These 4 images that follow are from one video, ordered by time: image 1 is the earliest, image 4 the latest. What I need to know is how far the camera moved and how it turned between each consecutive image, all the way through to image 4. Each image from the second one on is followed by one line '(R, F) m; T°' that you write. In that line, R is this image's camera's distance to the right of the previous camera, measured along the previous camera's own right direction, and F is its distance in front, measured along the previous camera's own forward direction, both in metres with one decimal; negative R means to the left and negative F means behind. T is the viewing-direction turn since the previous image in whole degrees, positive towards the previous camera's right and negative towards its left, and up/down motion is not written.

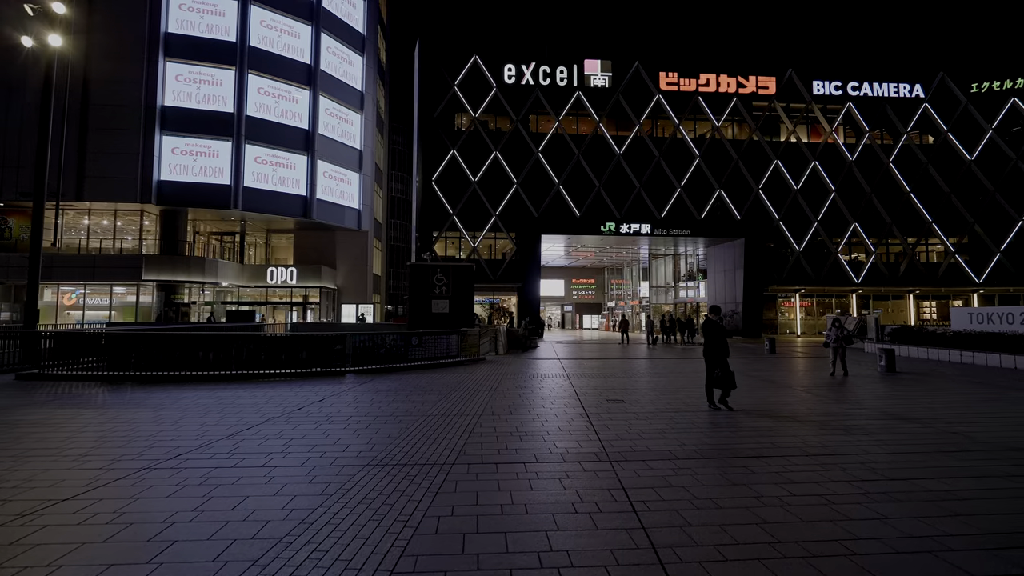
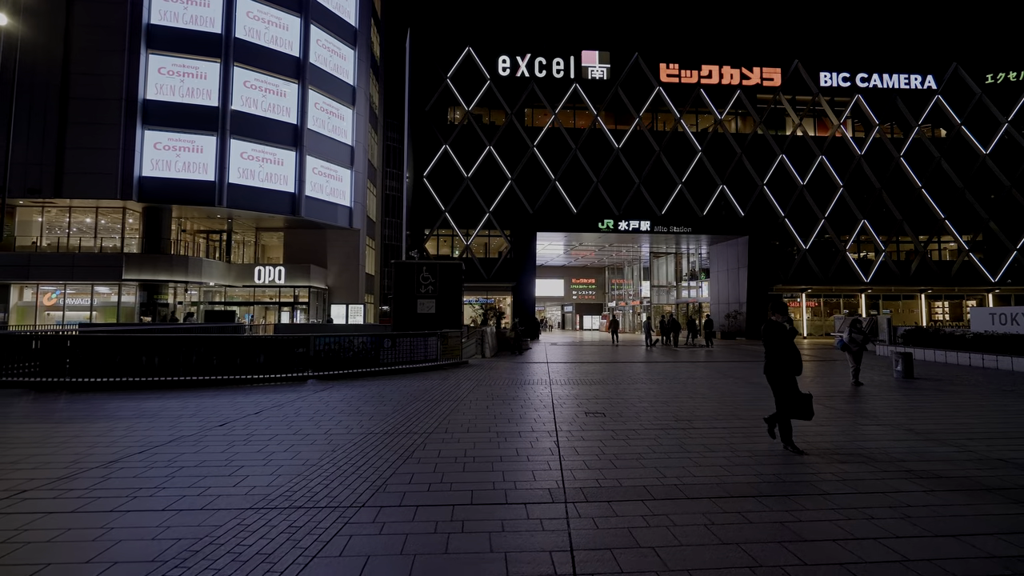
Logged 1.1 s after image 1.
(+0.6, +1.1) m; 0°
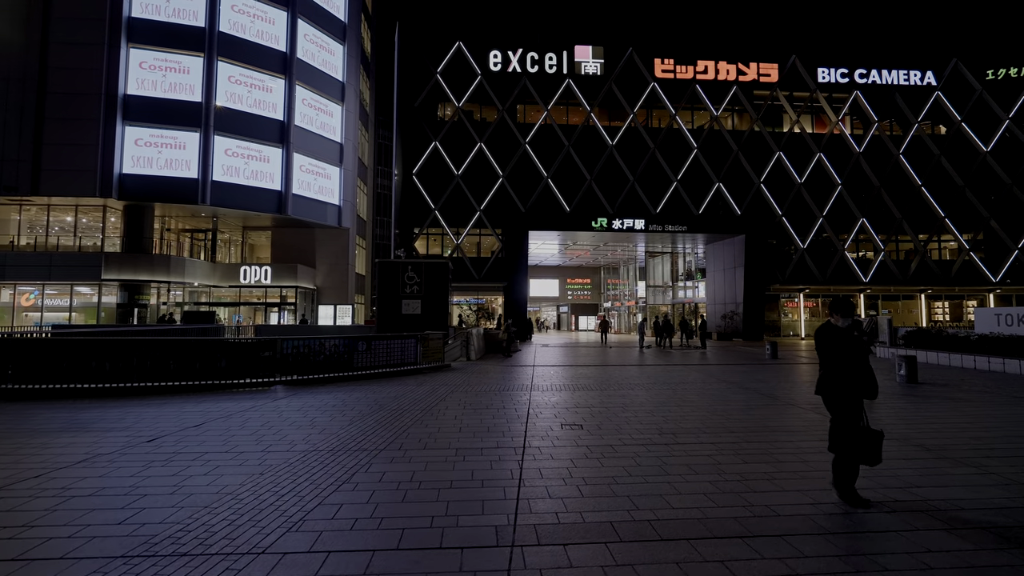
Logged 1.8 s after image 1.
(+0.4, +0.7) m; 0°
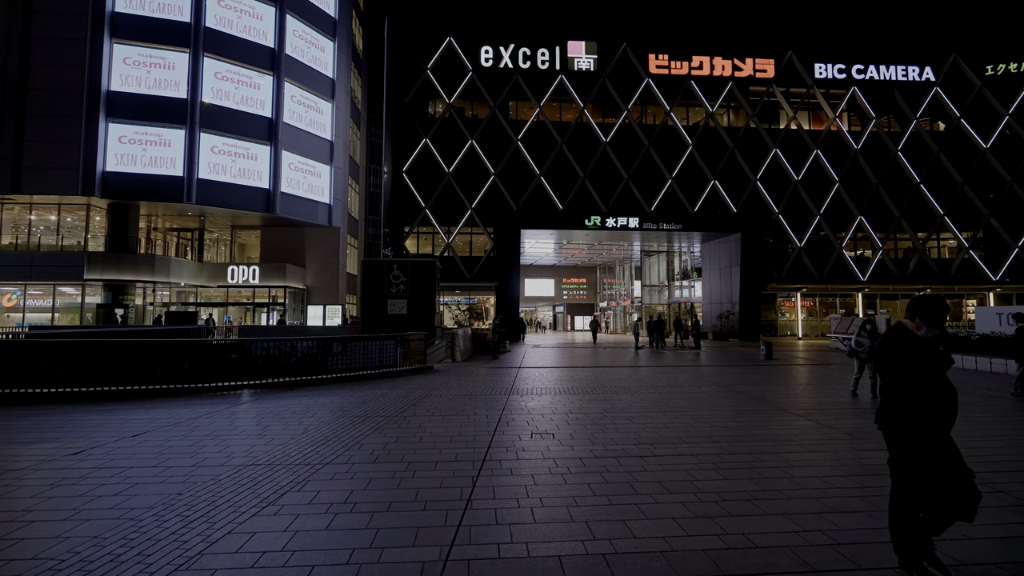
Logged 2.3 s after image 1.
(+0.4, +0.5) m; 0°
